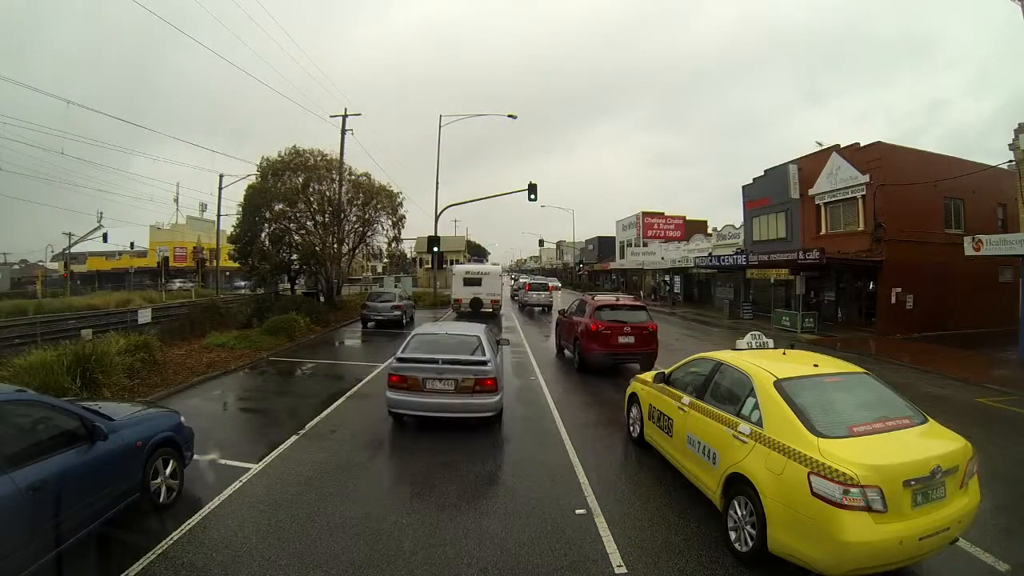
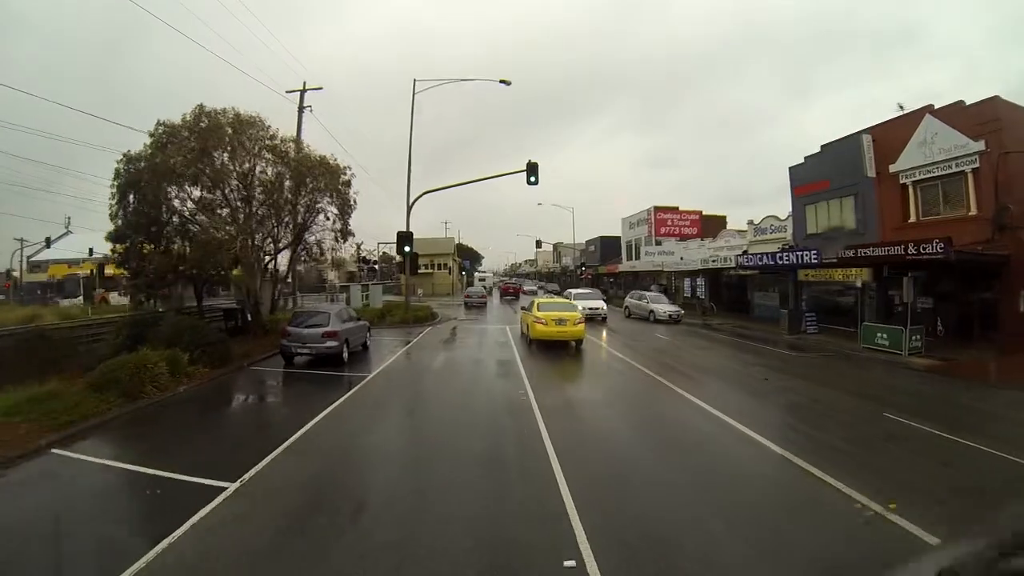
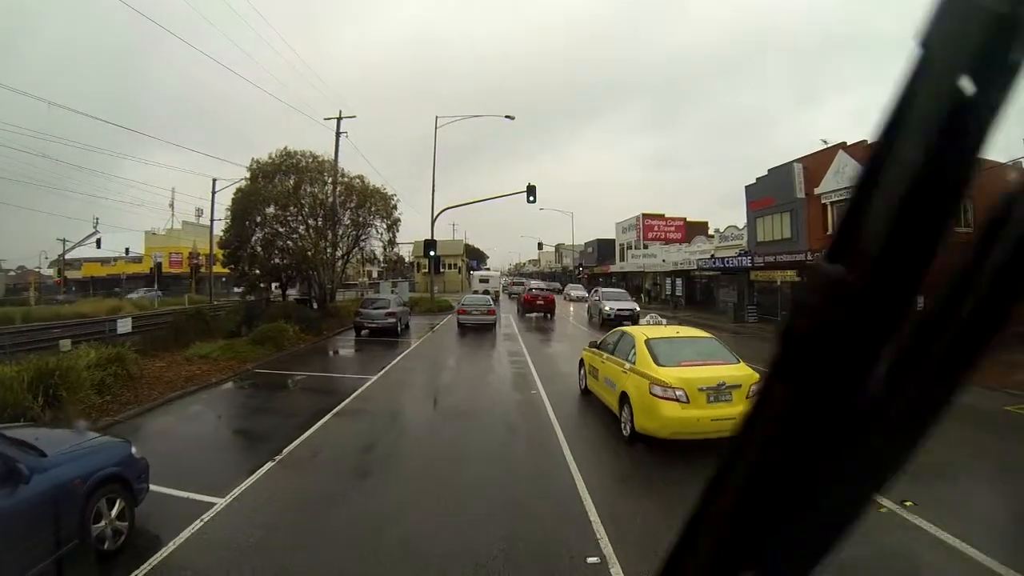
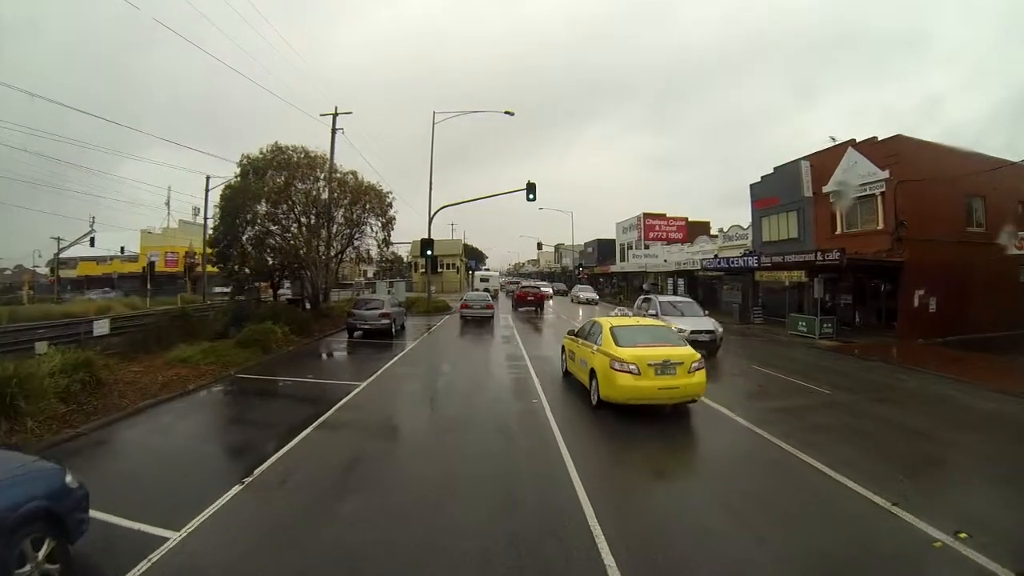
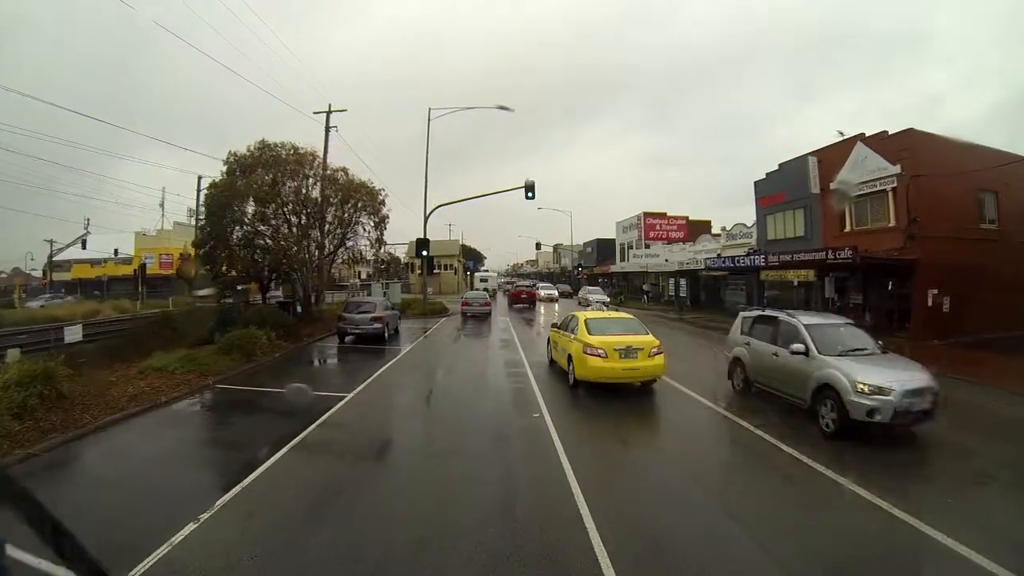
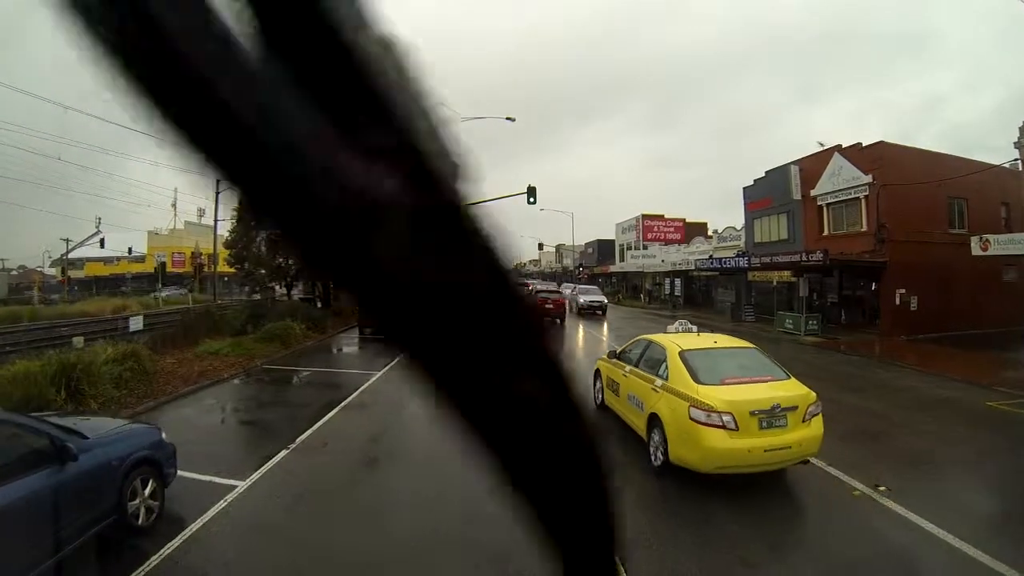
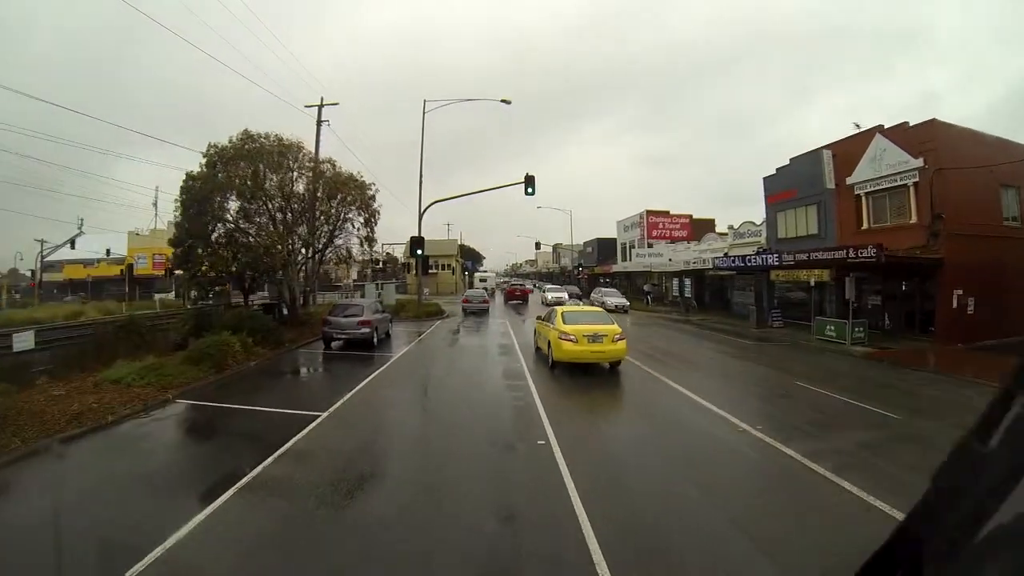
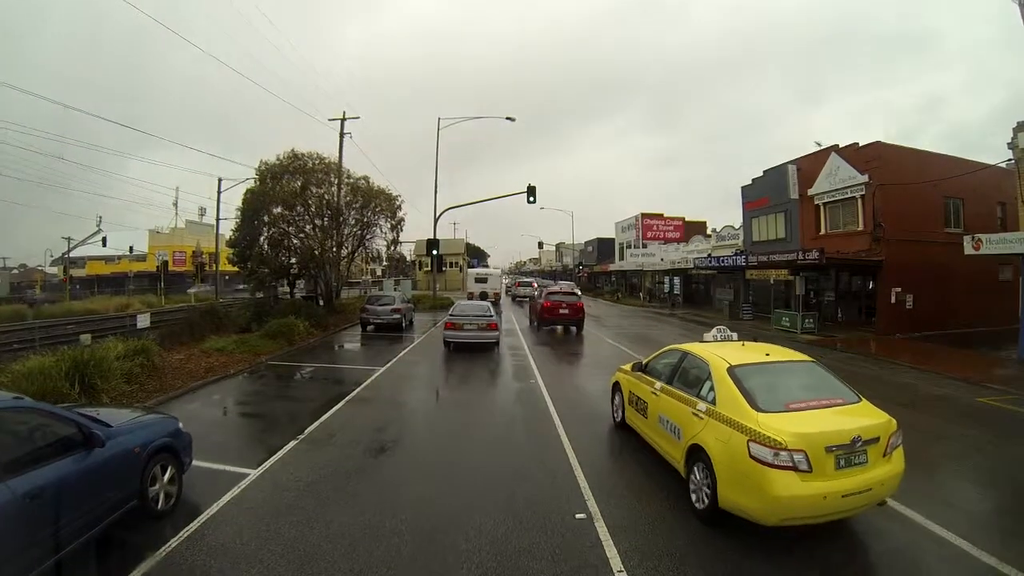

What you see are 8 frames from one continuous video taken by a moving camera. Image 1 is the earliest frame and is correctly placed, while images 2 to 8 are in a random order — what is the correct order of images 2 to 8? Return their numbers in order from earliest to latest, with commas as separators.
8, 6, 3, 4, 5, 7, 2
